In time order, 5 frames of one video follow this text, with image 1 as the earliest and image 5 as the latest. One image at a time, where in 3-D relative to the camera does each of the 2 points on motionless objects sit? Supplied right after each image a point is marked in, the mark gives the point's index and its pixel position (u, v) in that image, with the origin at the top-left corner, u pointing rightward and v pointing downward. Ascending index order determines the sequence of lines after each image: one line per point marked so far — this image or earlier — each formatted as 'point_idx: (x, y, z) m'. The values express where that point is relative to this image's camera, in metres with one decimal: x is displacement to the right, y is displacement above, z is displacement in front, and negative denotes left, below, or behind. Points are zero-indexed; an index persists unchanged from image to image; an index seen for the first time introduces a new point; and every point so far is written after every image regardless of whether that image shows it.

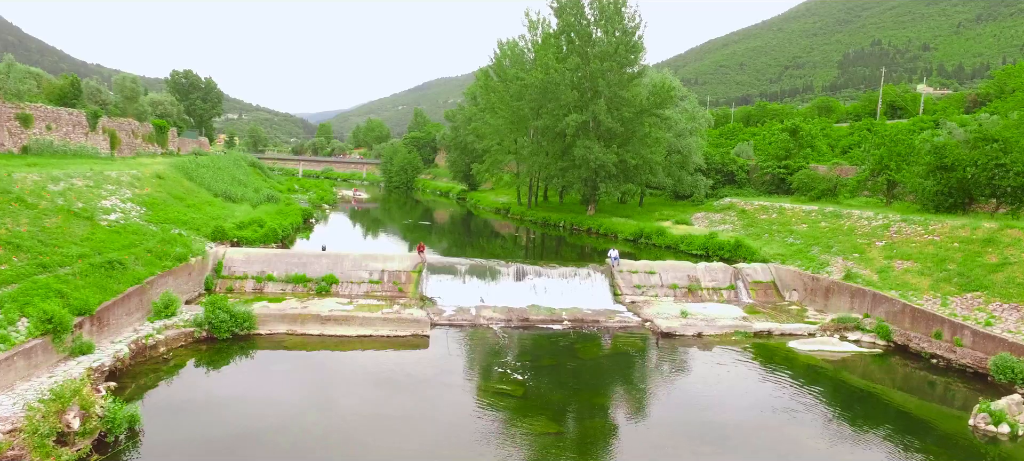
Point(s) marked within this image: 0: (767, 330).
0: (+8.8, -3.4, +17.6) m
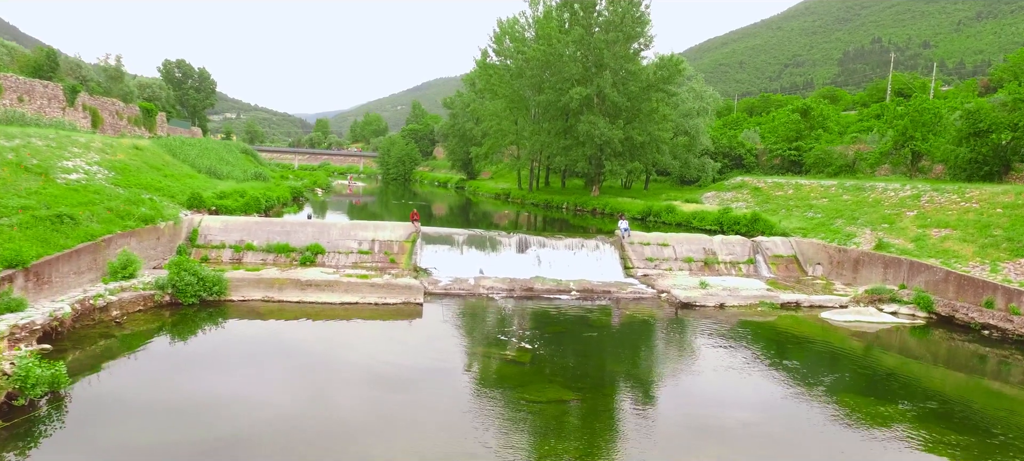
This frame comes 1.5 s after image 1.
0: (+8.9, -2.2, +16.1) m
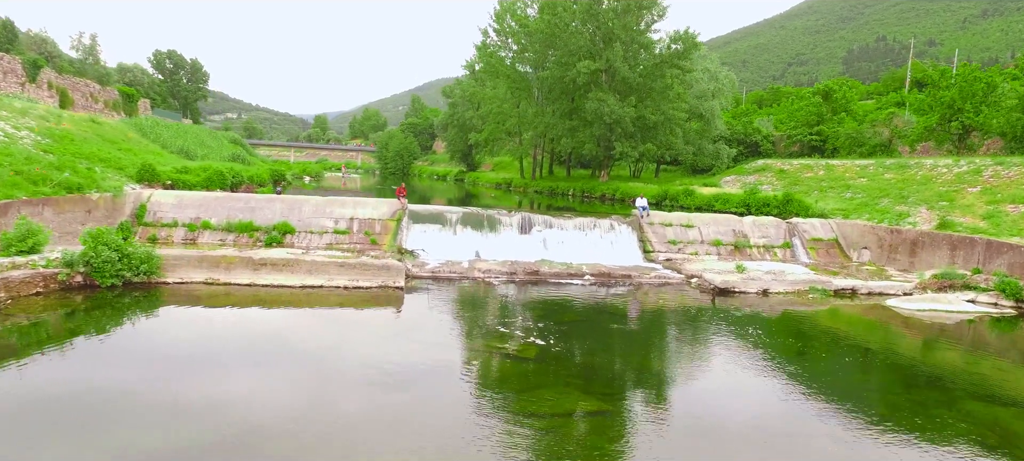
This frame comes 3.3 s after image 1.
0: (+8.9, -1.5, +13.5) m
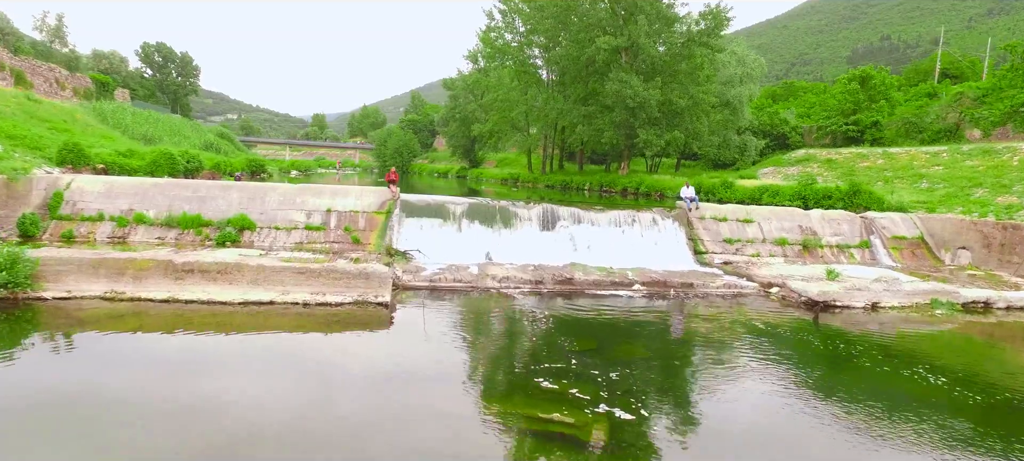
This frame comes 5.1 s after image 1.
0: (+9.4, -1.4, +10.3) m
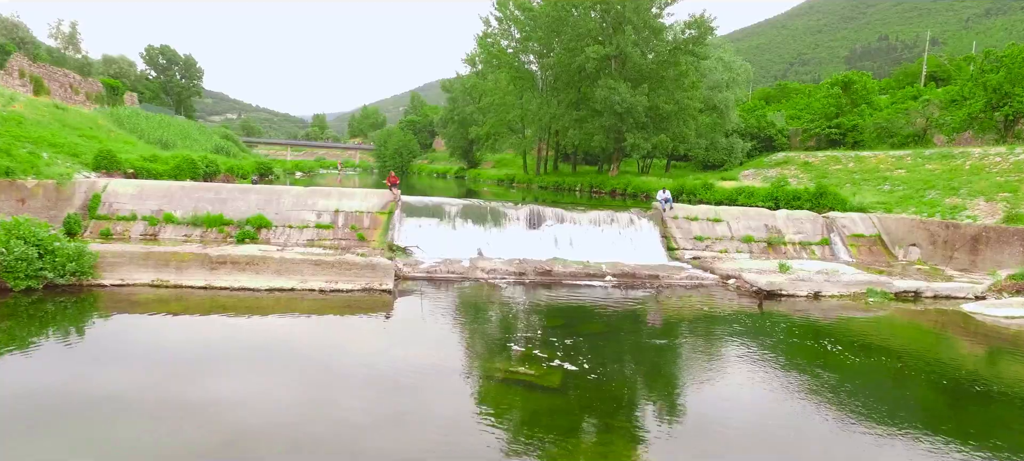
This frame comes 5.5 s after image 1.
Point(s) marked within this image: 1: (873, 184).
0: (+9.1, -1.4, +11.6) m
1: (+13.9, +1.8, +19.6) m
